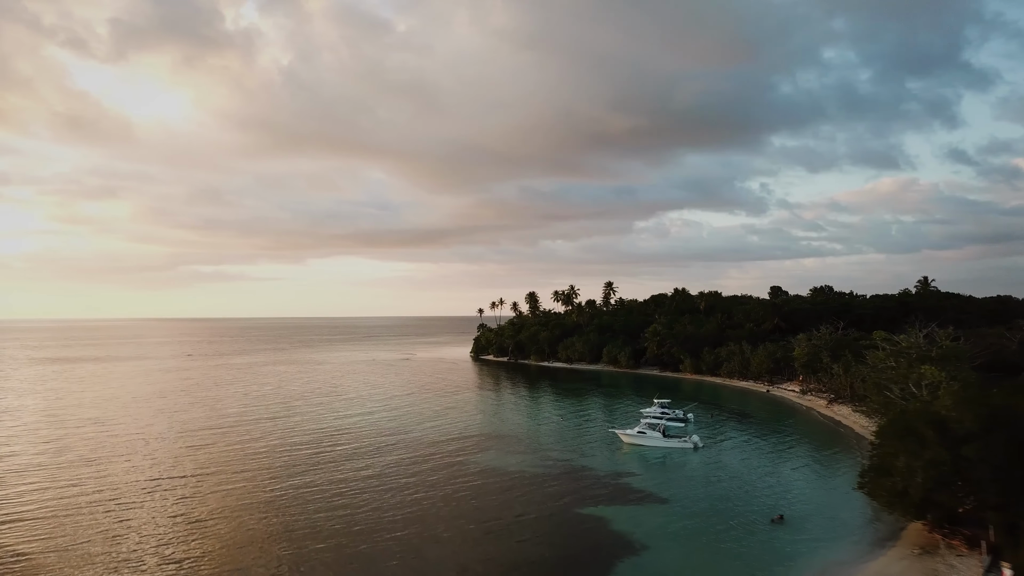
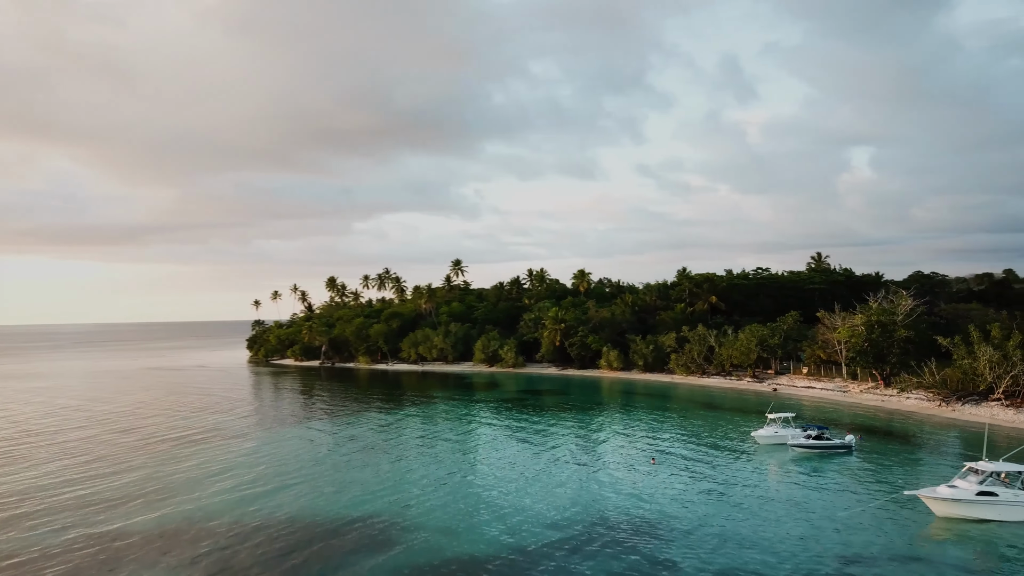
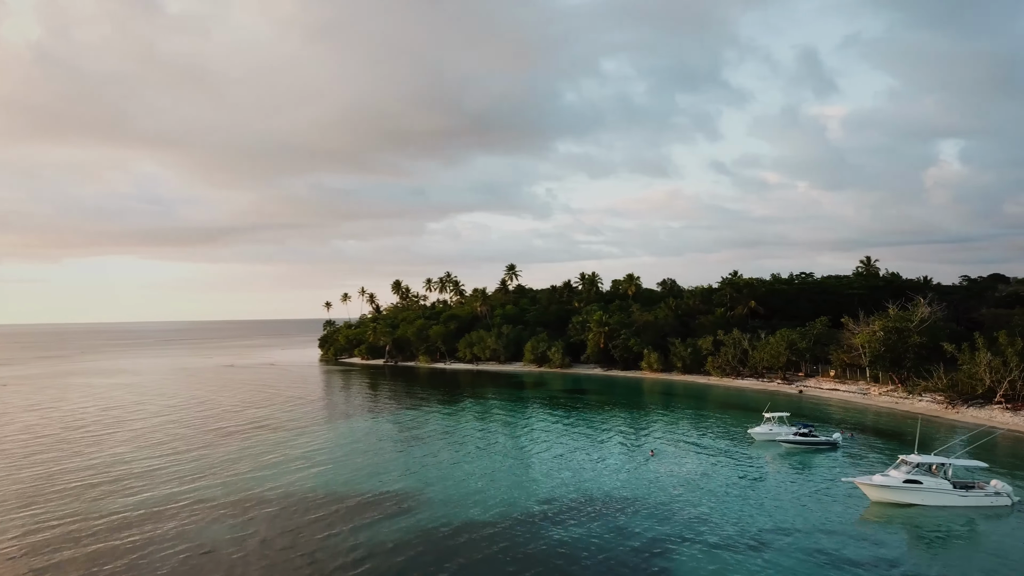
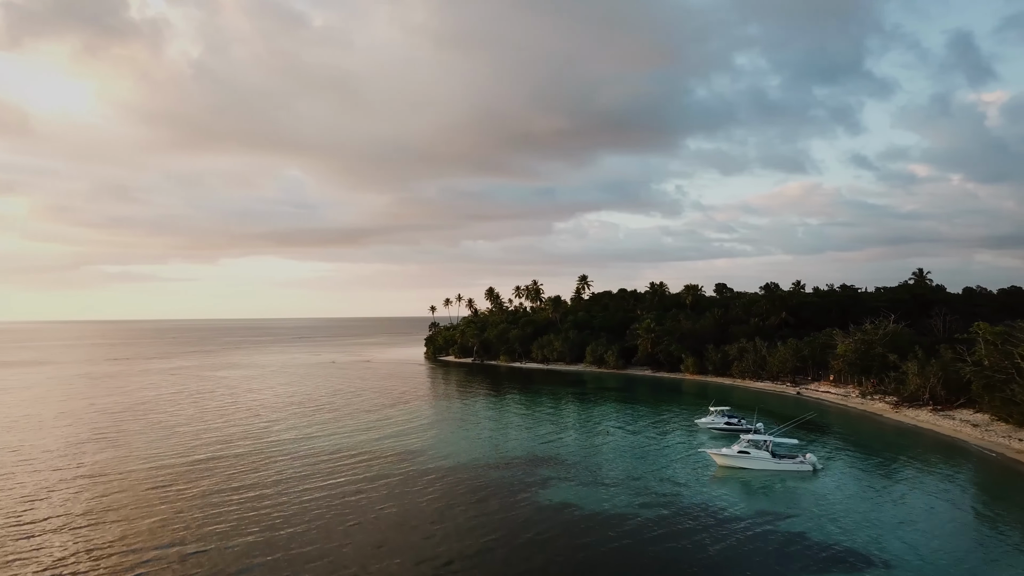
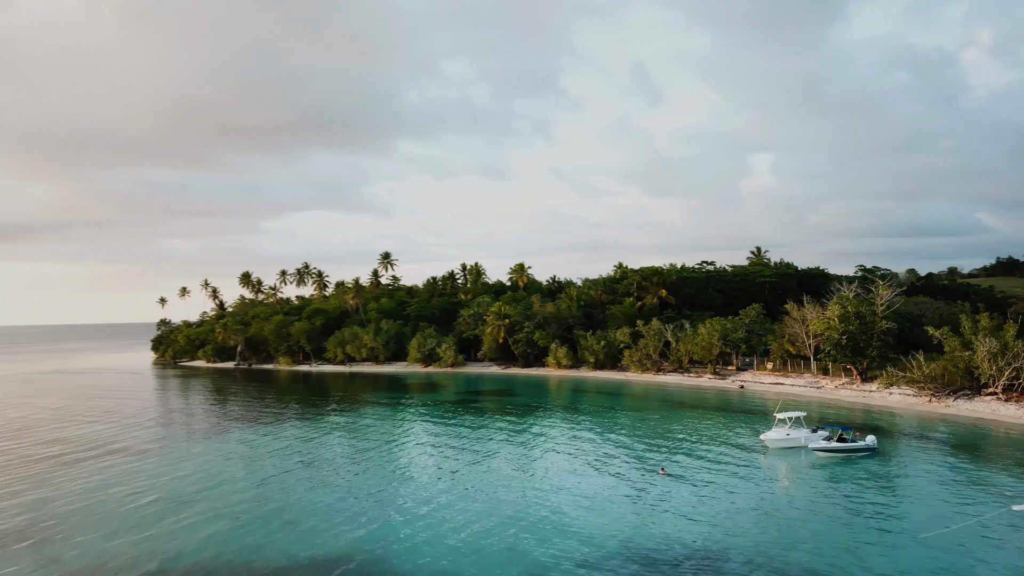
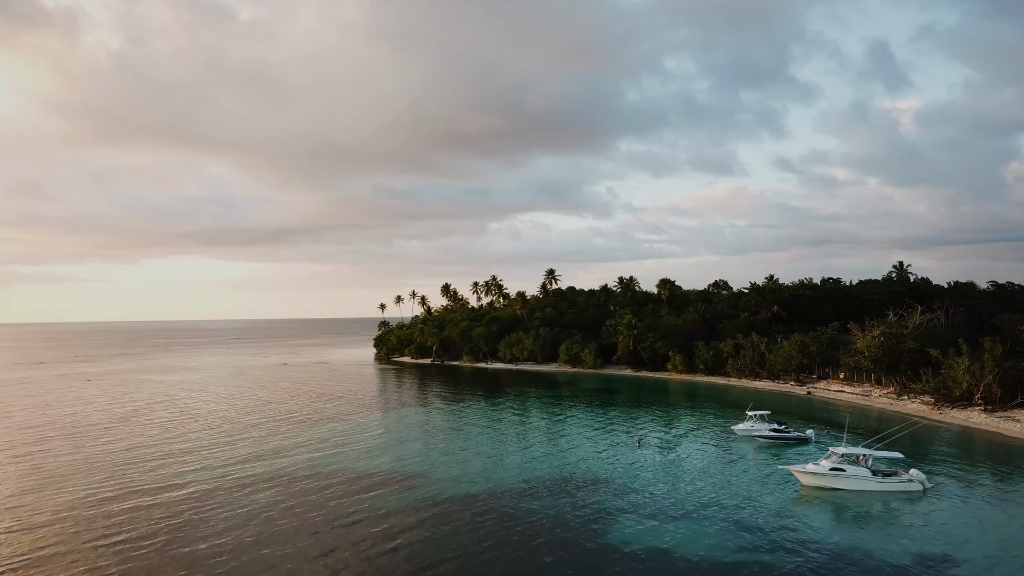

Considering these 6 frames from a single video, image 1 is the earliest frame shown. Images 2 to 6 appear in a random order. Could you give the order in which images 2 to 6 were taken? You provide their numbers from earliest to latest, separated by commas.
4, 6, 3, 2, 5
